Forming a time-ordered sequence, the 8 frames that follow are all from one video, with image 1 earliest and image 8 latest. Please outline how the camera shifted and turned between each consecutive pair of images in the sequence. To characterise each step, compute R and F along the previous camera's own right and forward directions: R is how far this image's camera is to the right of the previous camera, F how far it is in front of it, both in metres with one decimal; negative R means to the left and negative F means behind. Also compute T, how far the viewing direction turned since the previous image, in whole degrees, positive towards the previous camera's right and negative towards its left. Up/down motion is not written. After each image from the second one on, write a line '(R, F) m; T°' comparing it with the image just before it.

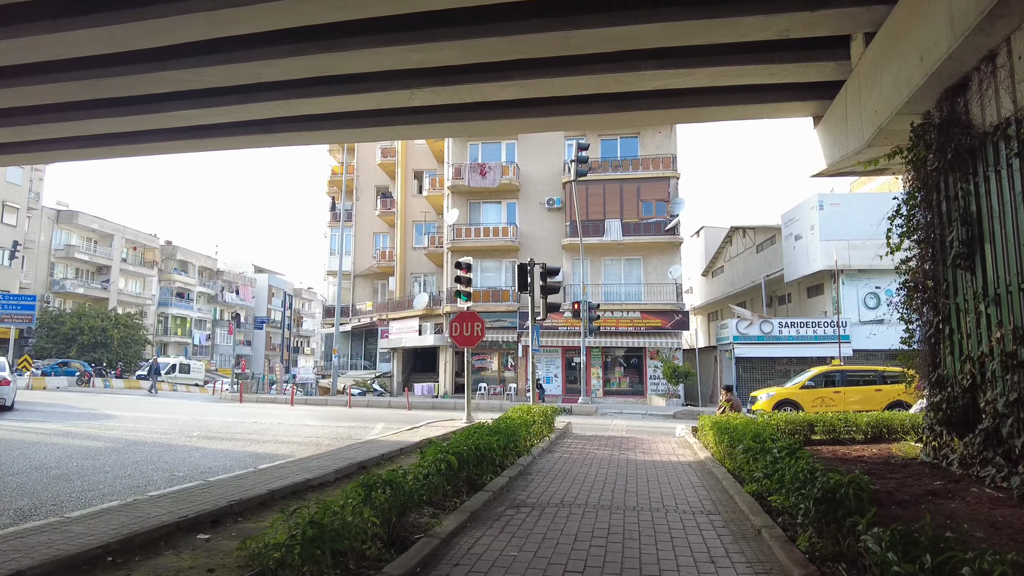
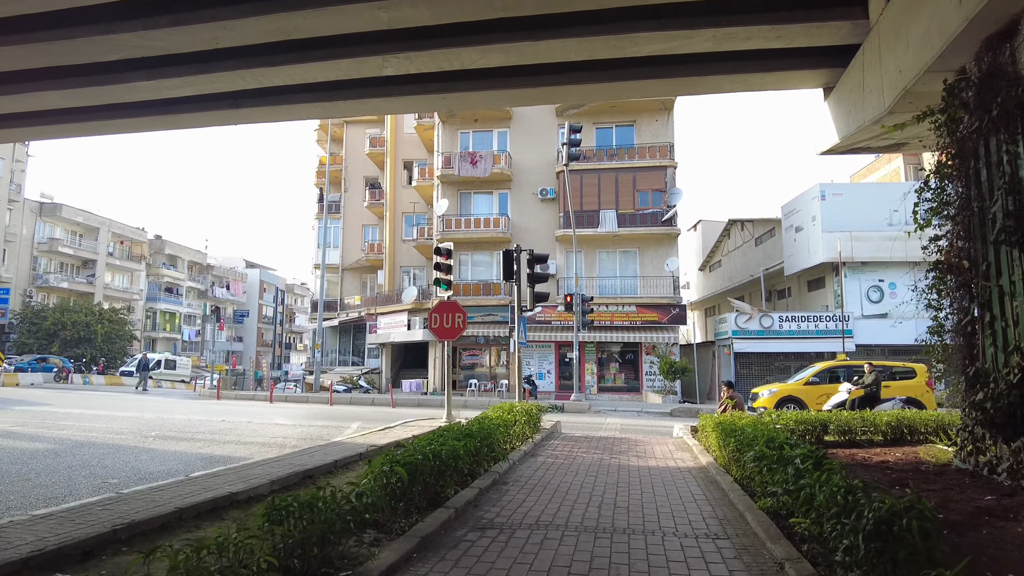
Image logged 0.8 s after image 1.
(+0.2, +0.9) m; 0°
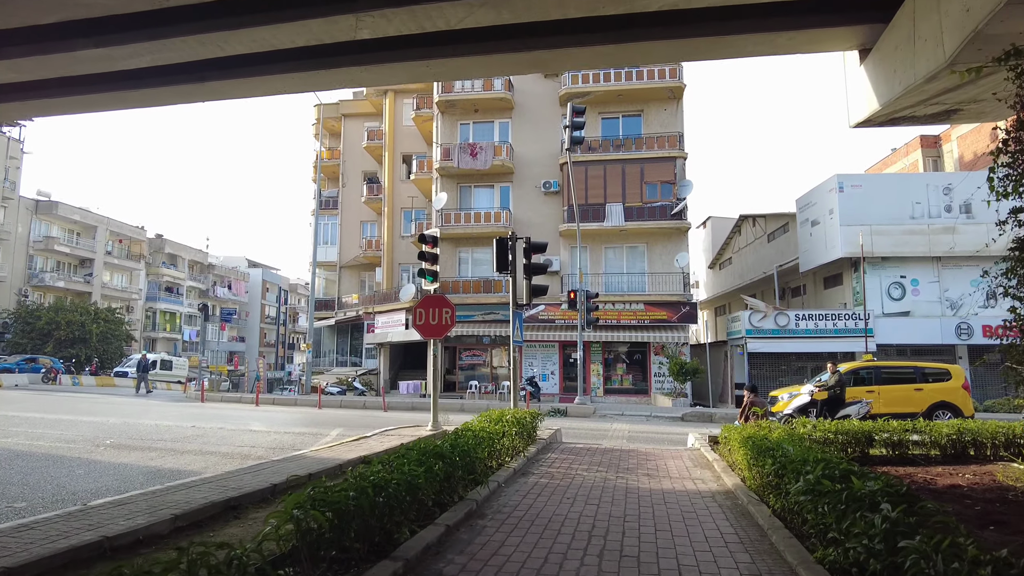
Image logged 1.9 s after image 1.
(+0.2, +1.2) m; -1°
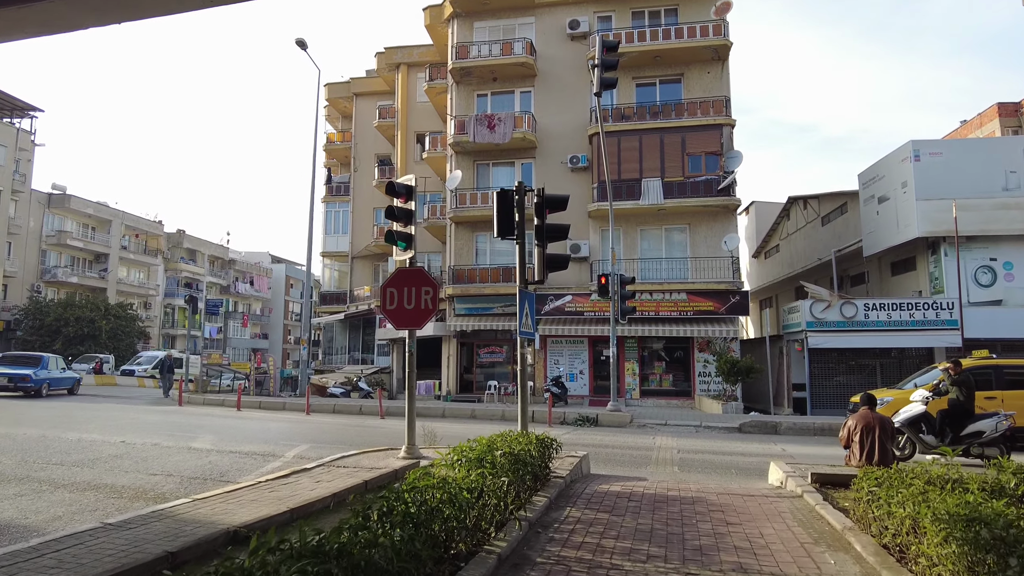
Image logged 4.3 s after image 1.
(+0.3, +2.9) m; -3°
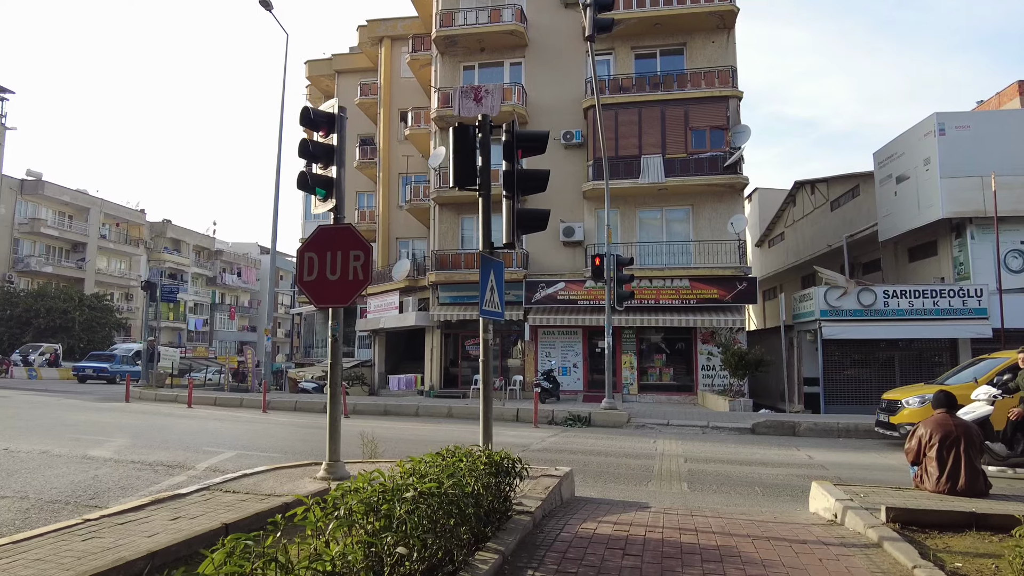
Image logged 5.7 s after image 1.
(+0.3, +1.8) m; 0°
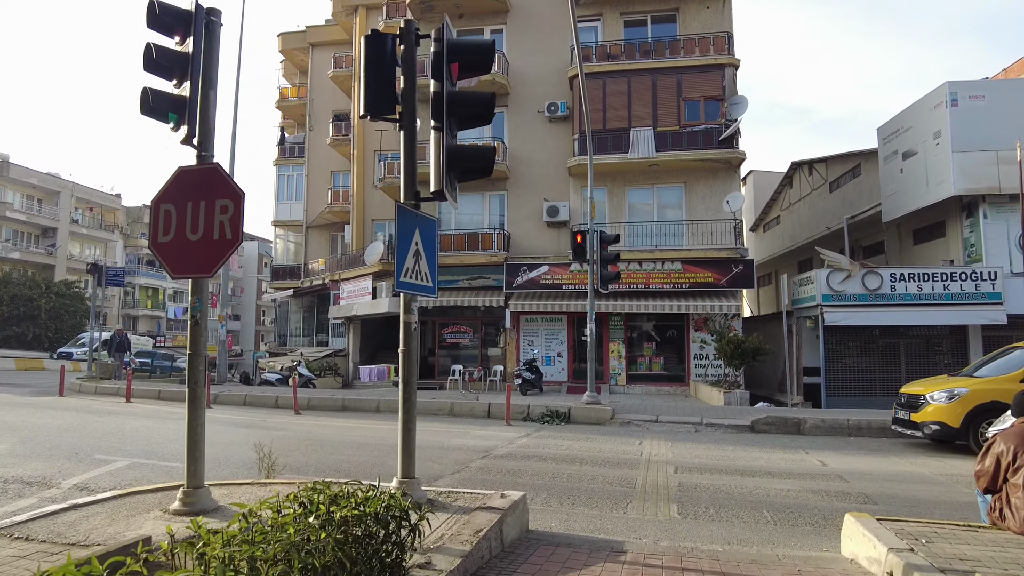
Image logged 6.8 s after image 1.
(+0.4, +1.5) m; +1°
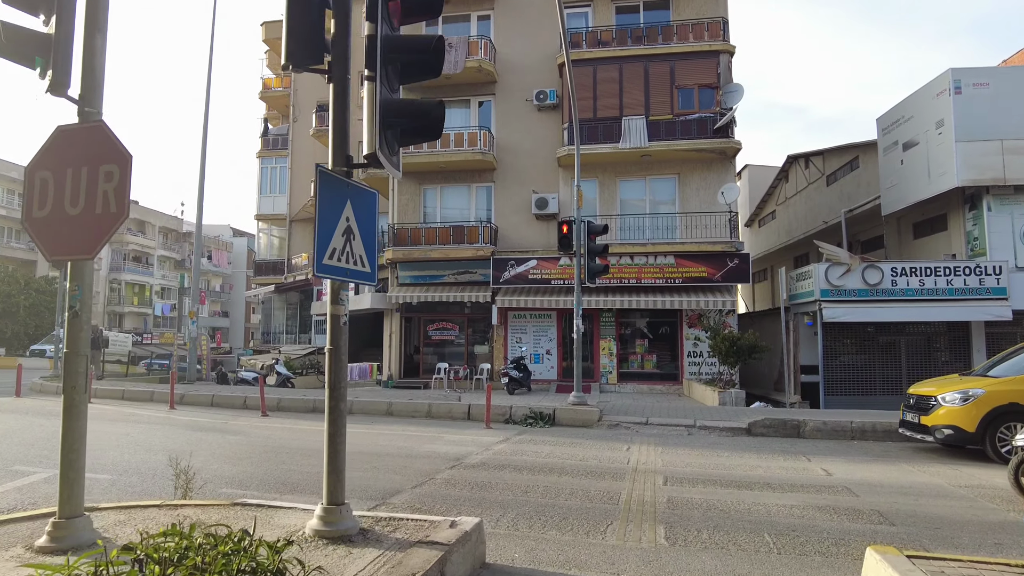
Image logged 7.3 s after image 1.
(+0.2, +0.7) m; 0°
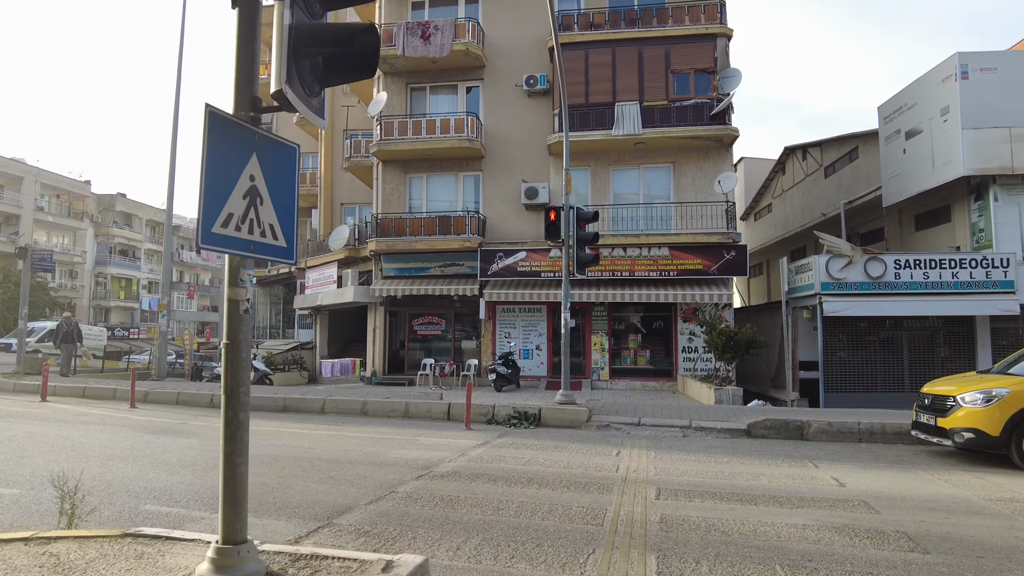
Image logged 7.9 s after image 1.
(+0.2, +0.7) m; 0°
